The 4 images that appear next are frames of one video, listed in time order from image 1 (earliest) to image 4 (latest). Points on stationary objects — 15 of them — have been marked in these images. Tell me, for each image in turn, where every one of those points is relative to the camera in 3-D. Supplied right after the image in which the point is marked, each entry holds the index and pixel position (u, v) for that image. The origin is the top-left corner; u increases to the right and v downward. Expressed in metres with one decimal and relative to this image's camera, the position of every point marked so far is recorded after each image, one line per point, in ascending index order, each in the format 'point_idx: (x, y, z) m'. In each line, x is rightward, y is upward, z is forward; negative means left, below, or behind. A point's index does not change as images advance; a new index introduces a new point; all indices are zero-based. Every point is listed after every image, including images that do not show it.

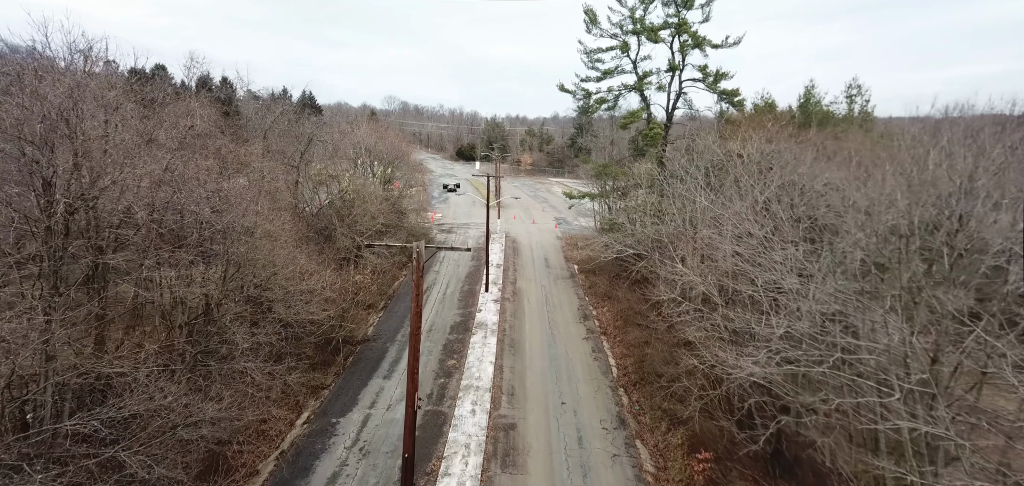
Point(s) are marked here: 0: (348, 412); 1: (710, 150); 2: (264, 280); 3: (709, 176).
0: (-4.5, -4.7, +15.2) m
1: (+7.0, +3.3, +19.6) m
2: (-6.1, -0.9, +13.5) m
3: (+6.9, +2.3, +19.2) m
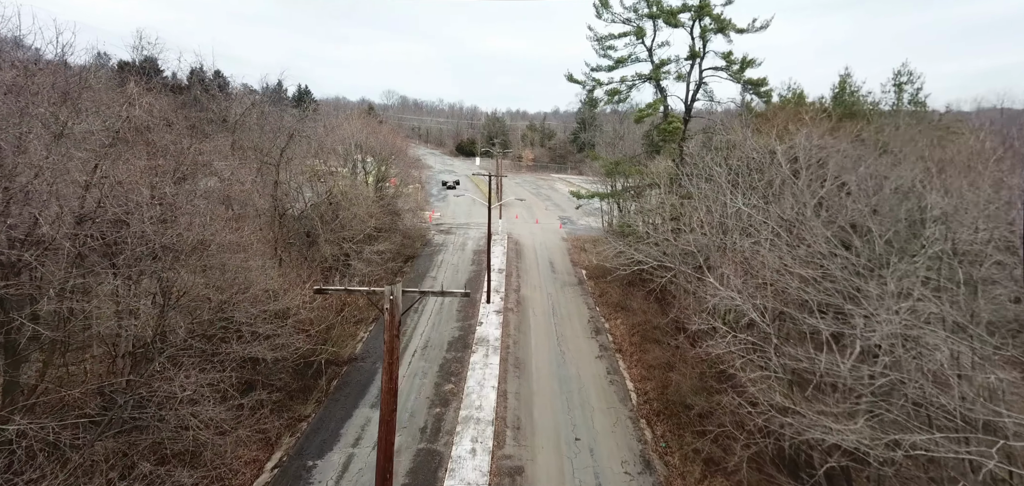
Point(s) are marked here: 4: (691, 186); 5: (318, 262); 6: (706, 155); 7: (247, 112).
0: (-4.4, -4.9, +13.1) m
1: (+7.2, +3.0, +17.4) m
2: (-5.9, -1.2, +11.3) m
3: (+7.0, +2.1, +17.0) m
4: (+6.2, +2.0, +19.0) m
5: (-6.5, -0.6, +18.5) m
6: (+6.9, +3.1, +19.5) m
7: (-8.8, +4.4, +18.4) m
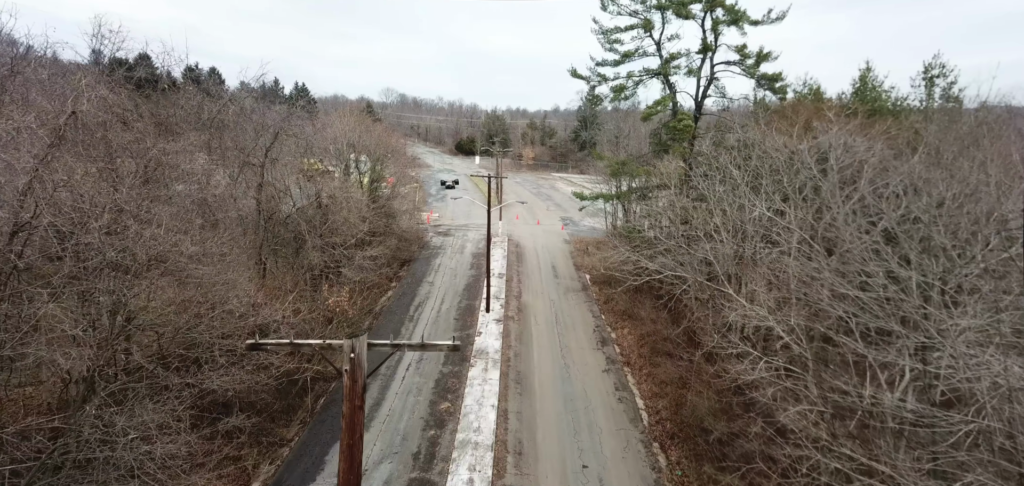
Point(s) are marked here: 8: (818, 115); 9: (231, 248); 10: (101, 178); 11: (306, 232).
0: (-4.3, -5.1, +11.9) m
1: (+7.2, +2.9, +16.1) m
2: (-5.9, -1.4, +10.1) m
3: (+7.0, +1.9, +15.7) m
4: (+6.2, +1.8, +17.8) m
5: (-6.4, -0.8, +17.2) m
6: (+6.9, +2.9, +18.3) m
7: (-8.8, +4.2, +17.2) m
8: (+9.2, +3.9, +16.7) m
9: (-6.9, -0.1, +13.6) m
10: (-6.8, +1.1, +9.1) m
11: (-6.3, +0.3, +16.9) m
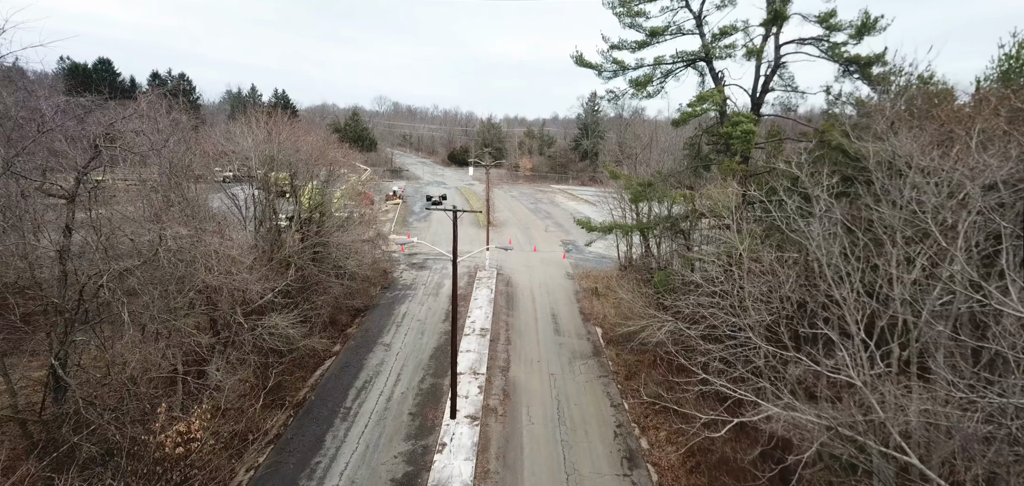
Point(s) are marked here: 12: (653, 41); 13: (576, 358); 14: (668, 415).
0: (-4.8, -6.6, +5.1) m
1: (+6.7, +1.4, +9.5) m
2: (-6.3, -2.9, +3.4) m
3: (+6.5, +0.4, +9.0) m
4: (+5.7, +0.3, +11.1) m
5: (-6.9, -2.4, +10.5) m
6: (+6.4, +1.4, +11.6) m
7: (-9.3, +2.6, +10.5) m
8: (+8.7, +2.4, +10.1) m
9: (-7.4, -1.6, +6.8) m
10: (-7.3, -0.4, +2.4) m
11: (-6.8, -1.2, +10.2) m
12: (+4.2, +6.1, +16.6) m
13: (+2.0, -3.8, +17.4) m
14: (+4.0, -4.4, +13.9) m
